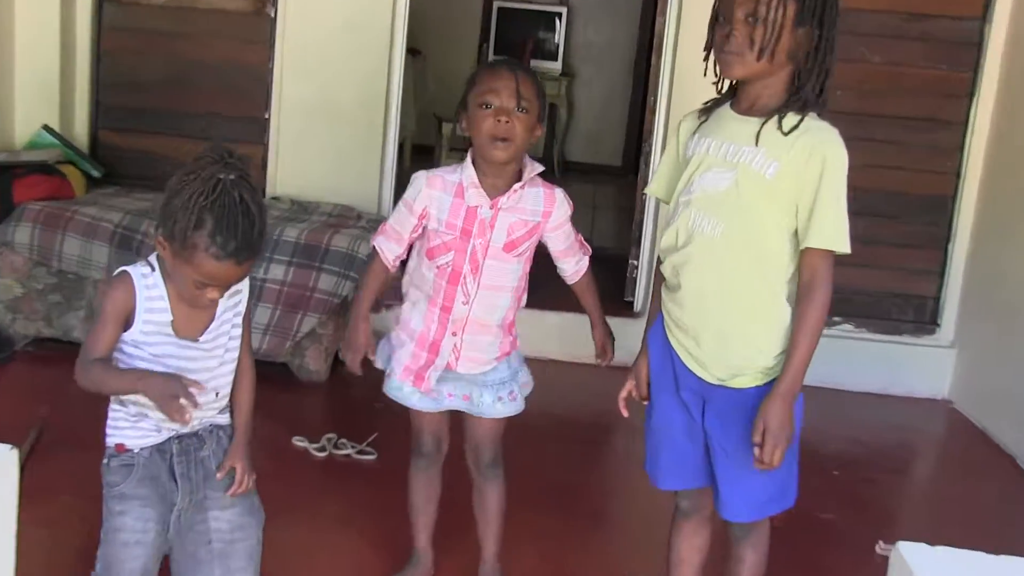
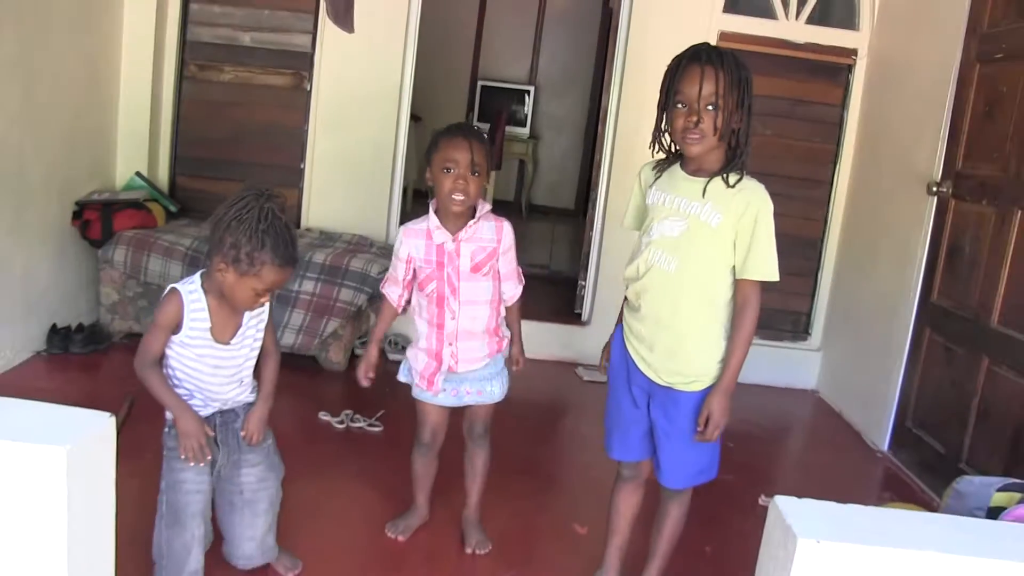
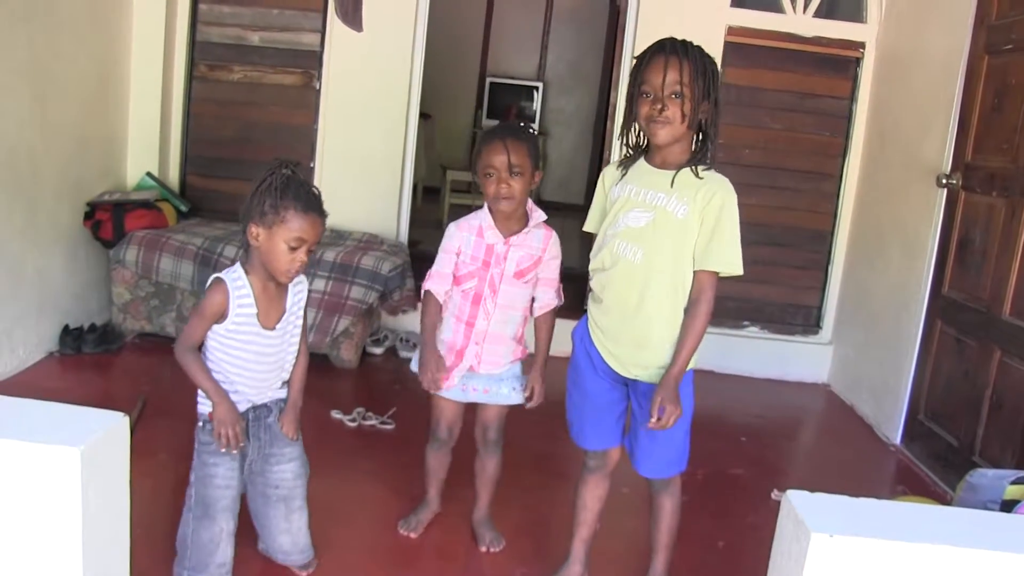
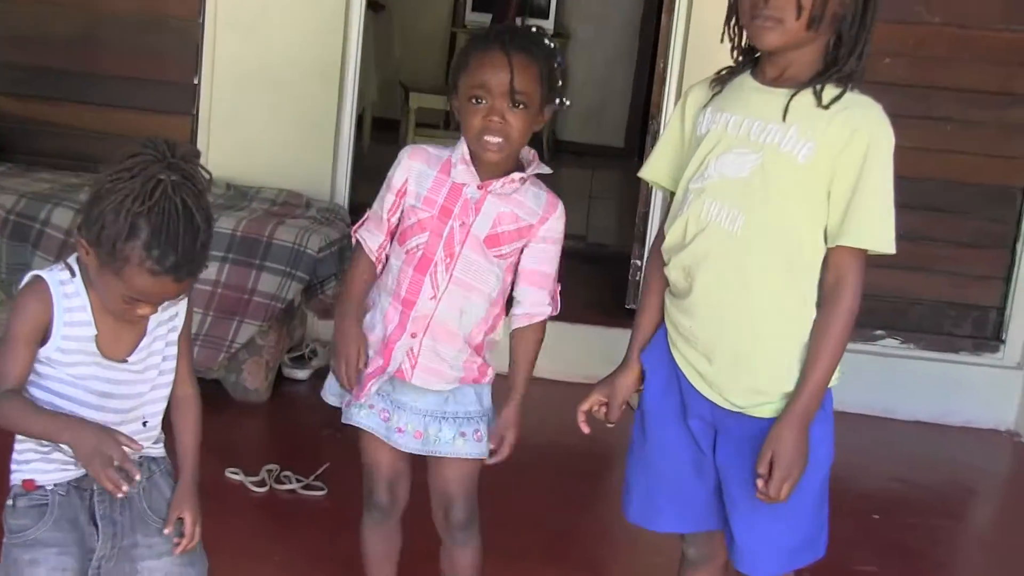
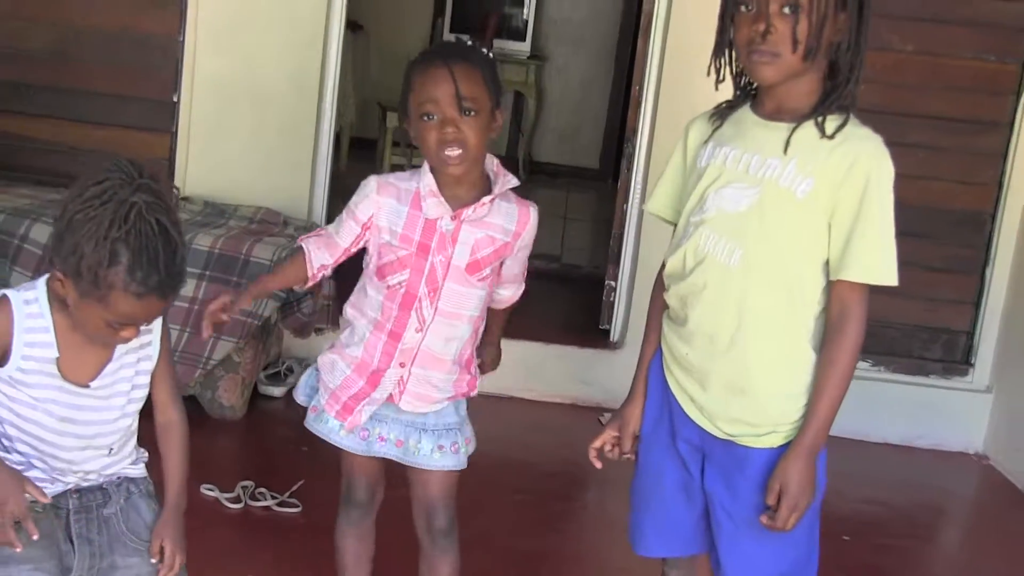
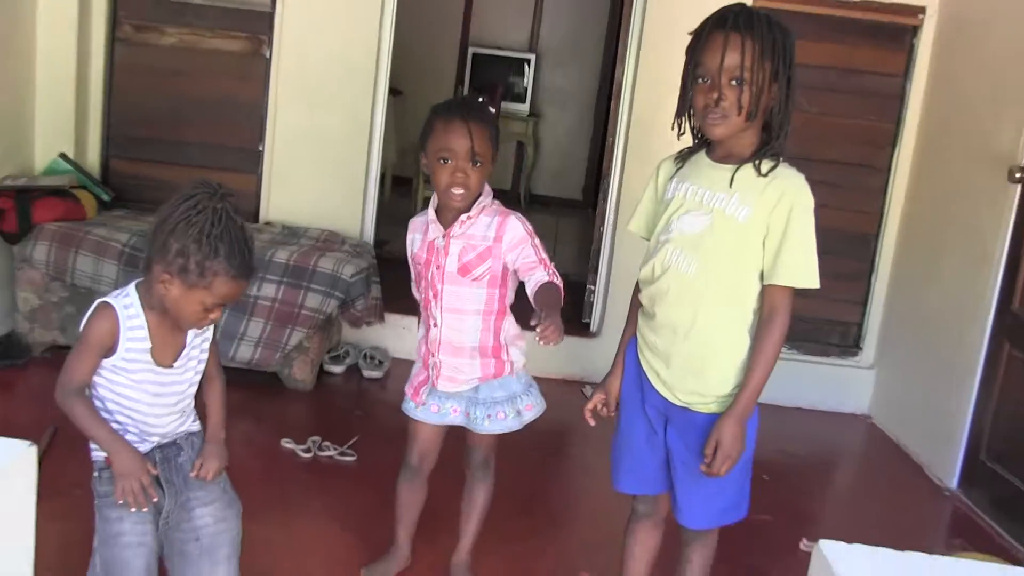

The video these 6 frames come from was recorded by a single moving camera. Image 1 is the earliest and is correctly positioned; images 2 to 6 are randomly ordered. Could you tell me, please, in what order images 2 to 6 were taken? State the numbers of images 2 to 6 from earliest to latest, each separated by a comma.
4, 5, 6, 2, 3
